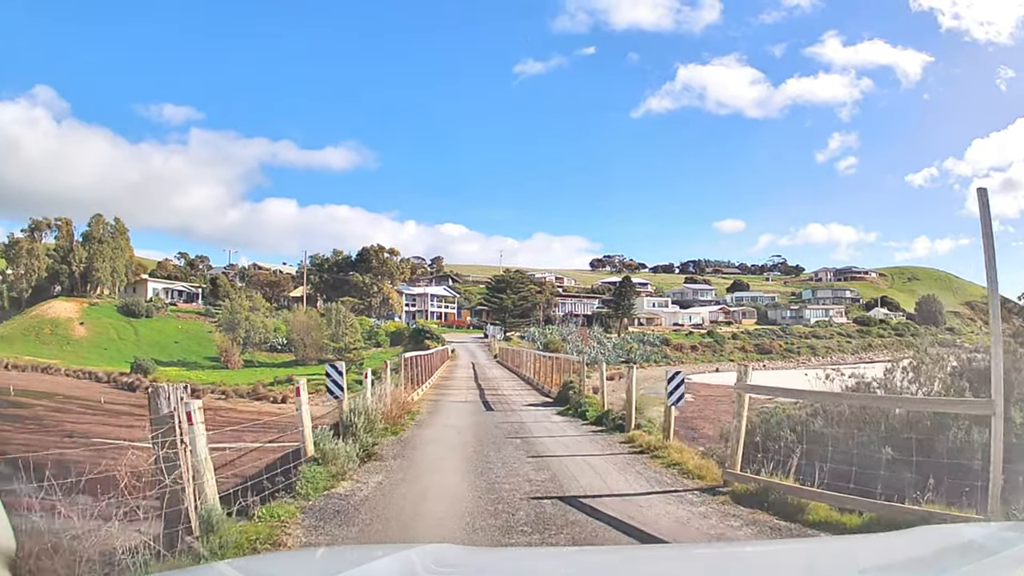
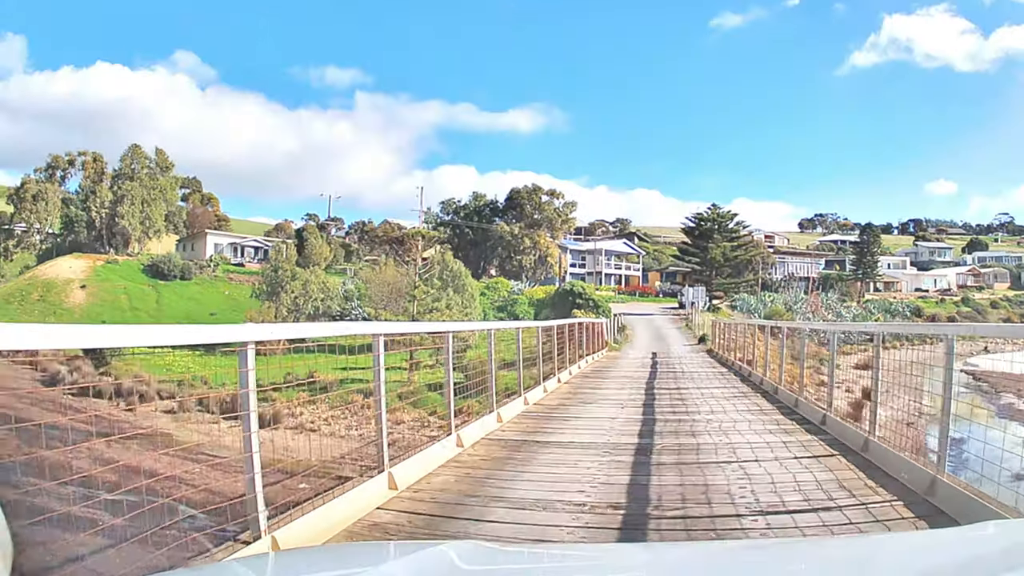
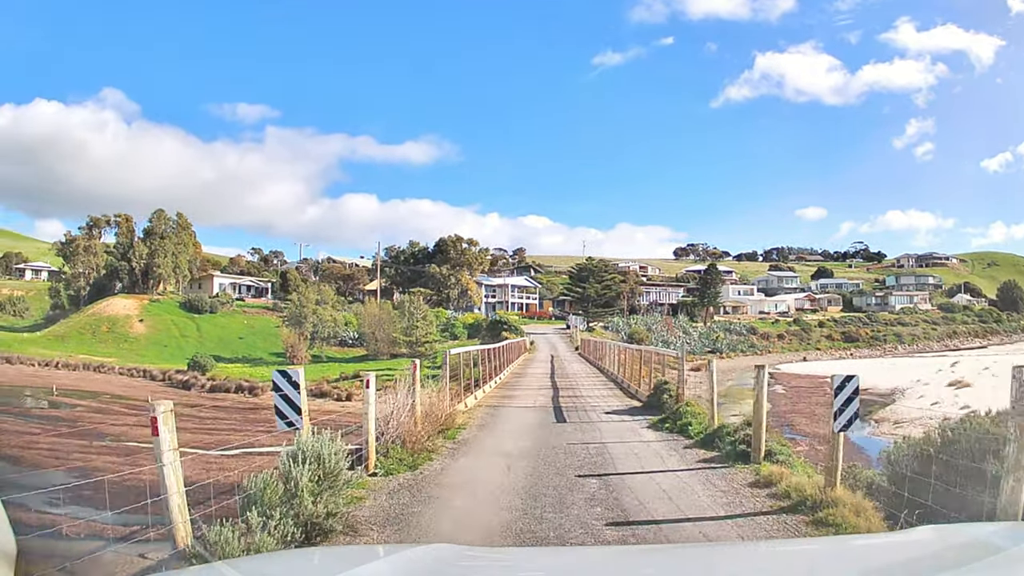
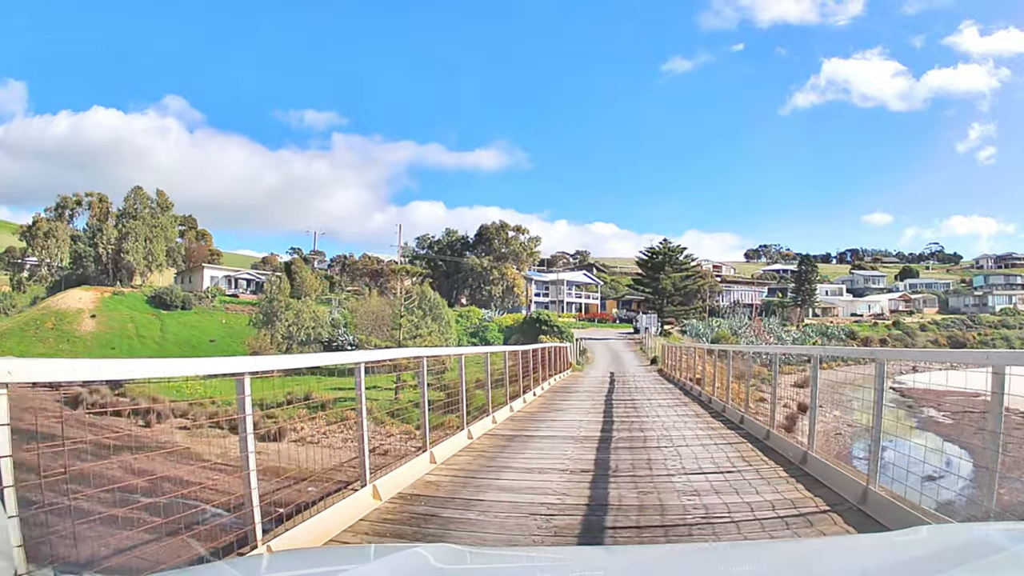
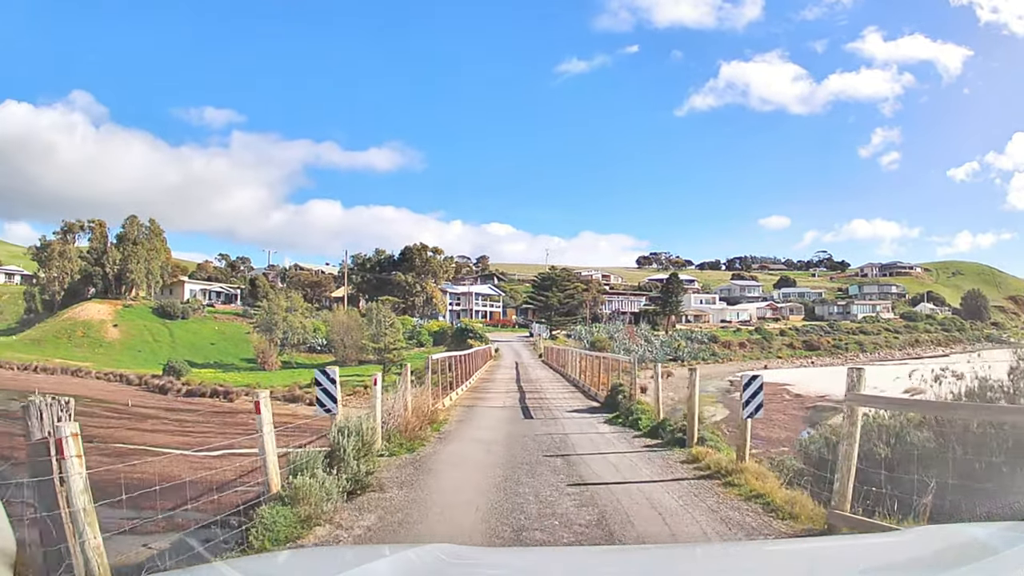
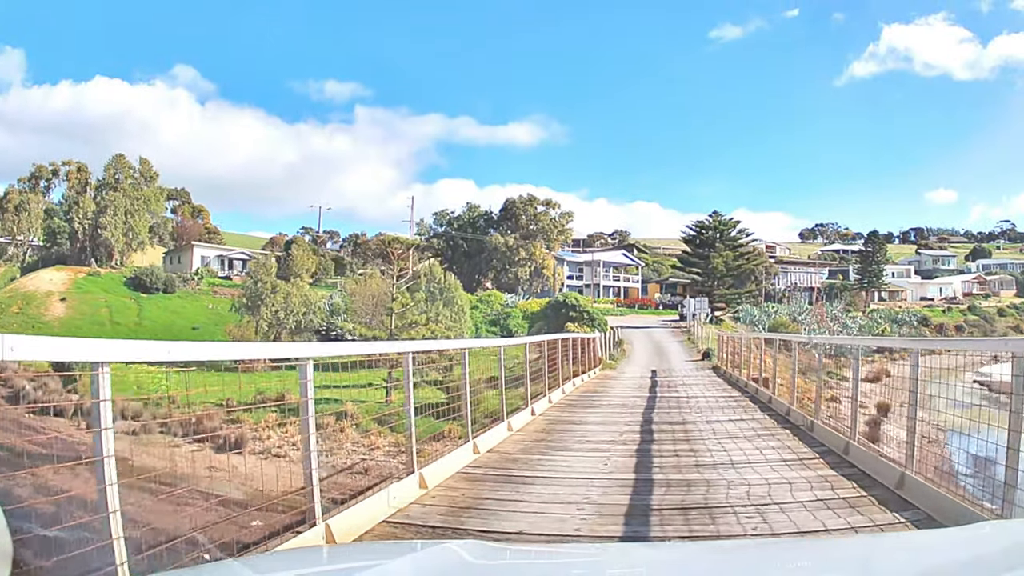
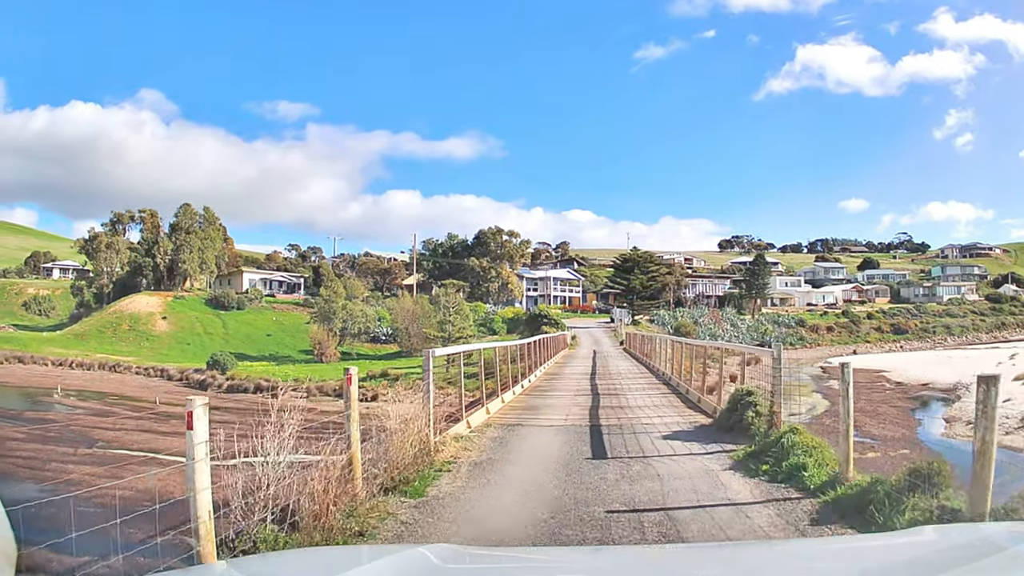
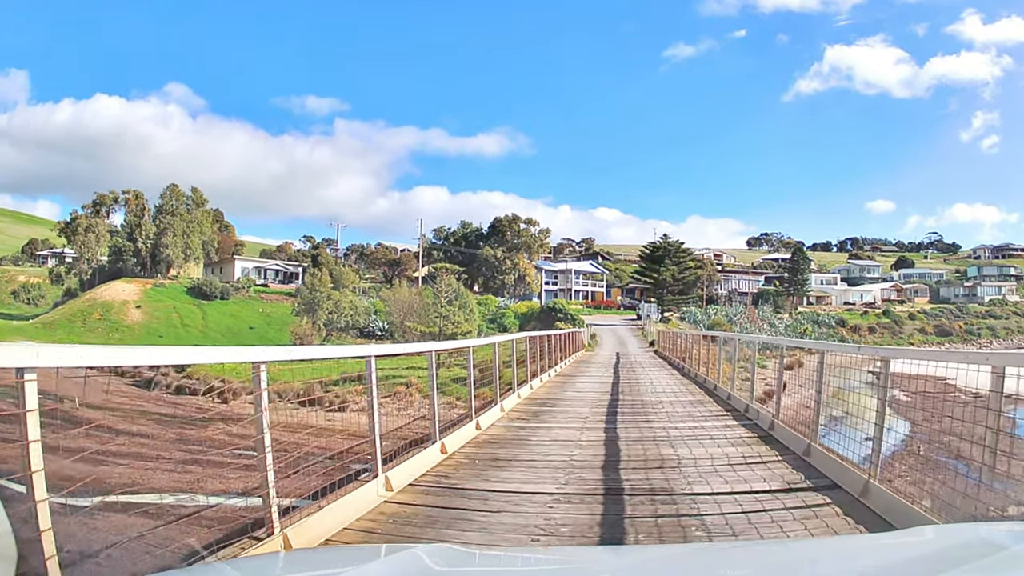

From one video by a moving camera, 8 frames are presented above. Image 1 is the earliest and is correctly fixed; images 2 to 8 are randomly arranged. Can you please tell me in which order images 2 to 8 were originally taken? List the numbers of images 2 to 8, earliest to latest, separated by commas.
5, 3, 7, 8, 4, 2, 6
